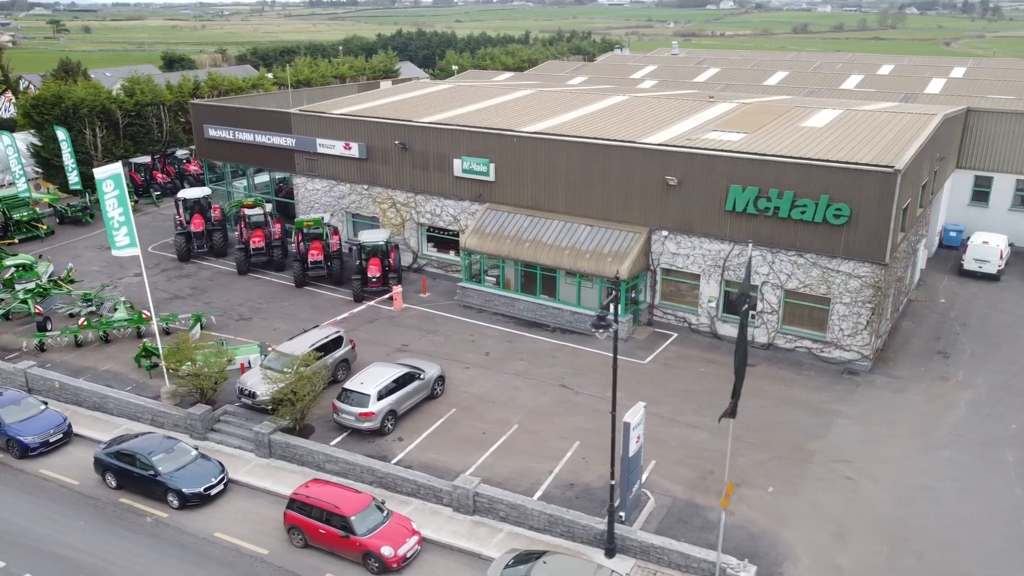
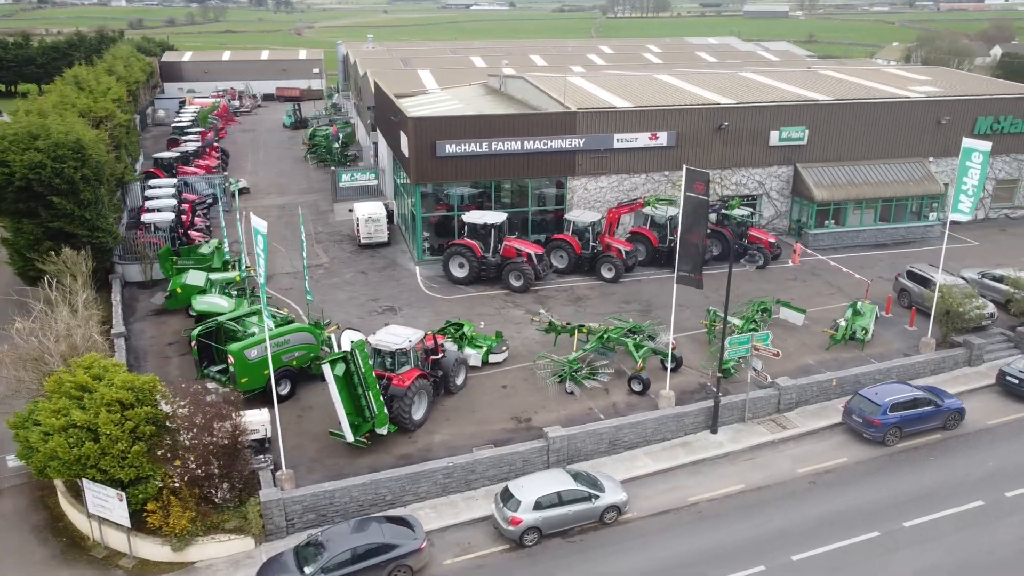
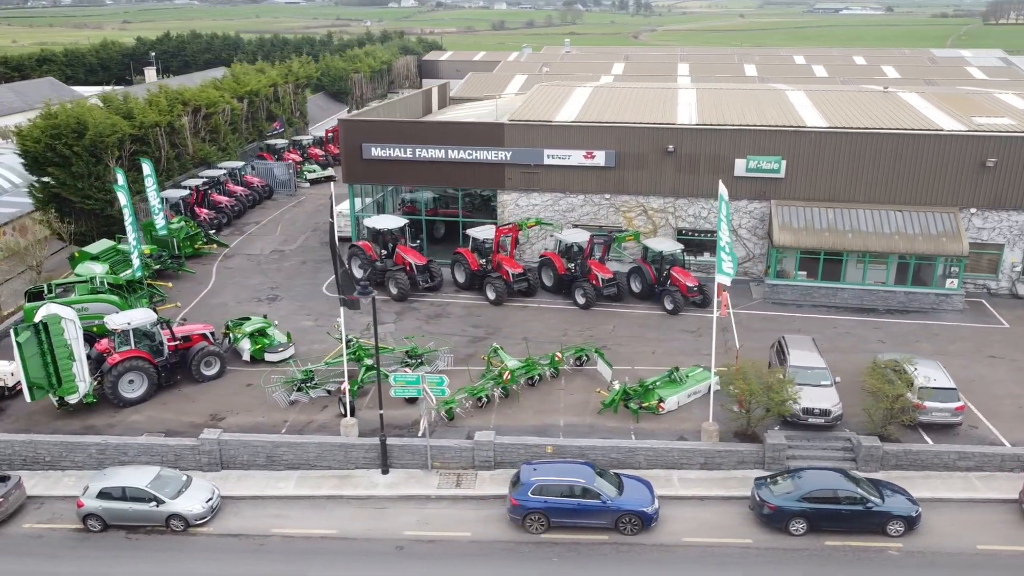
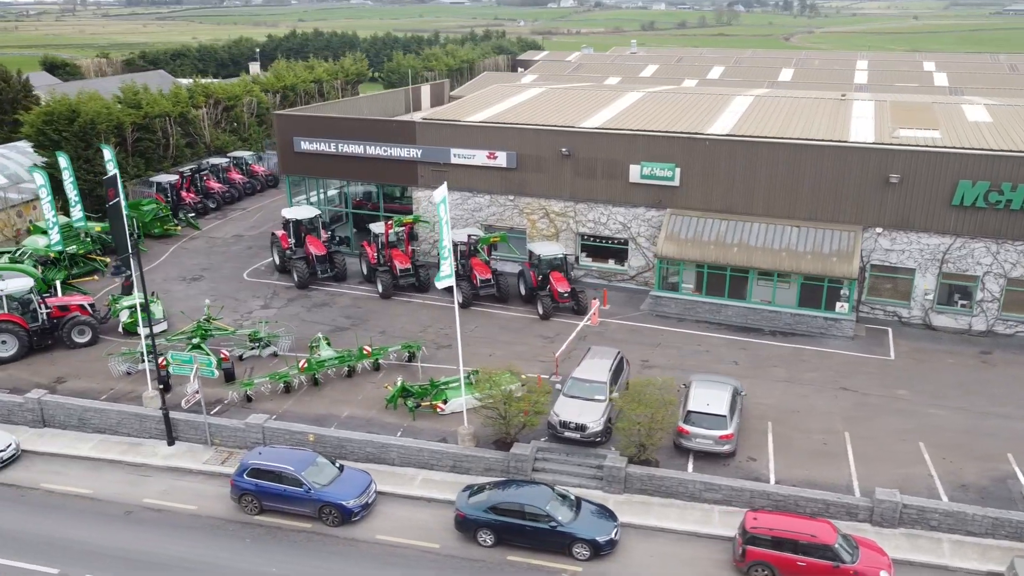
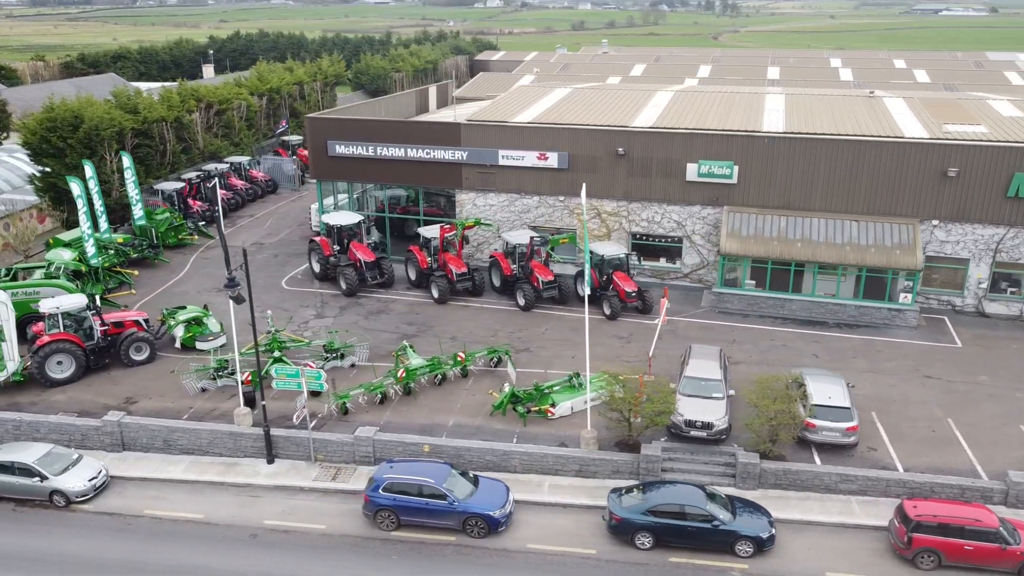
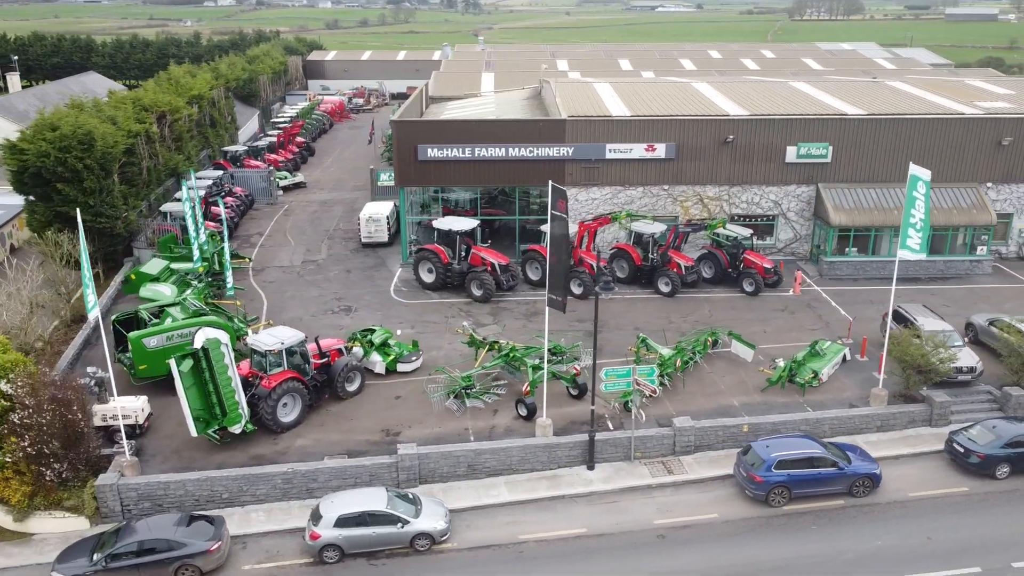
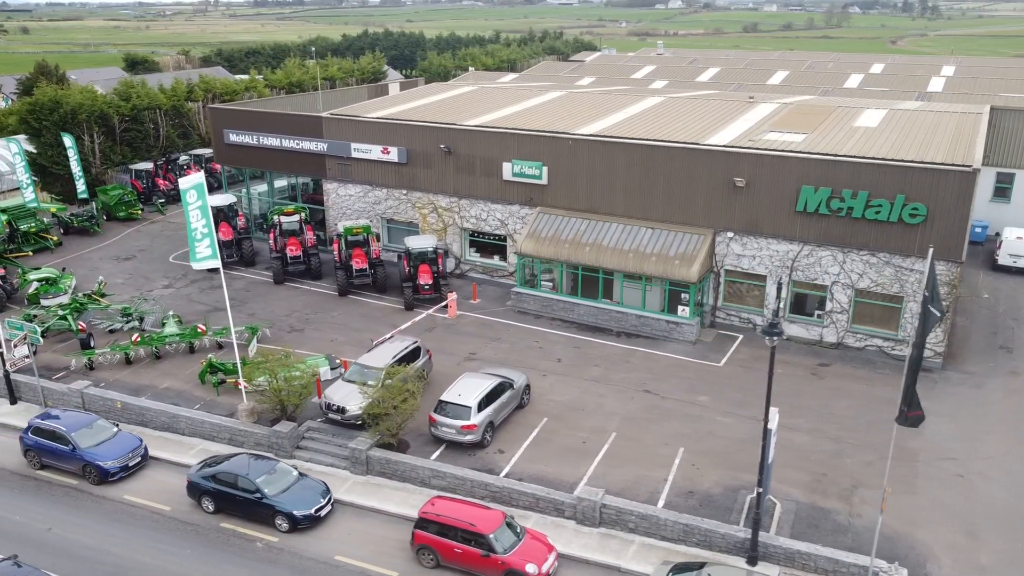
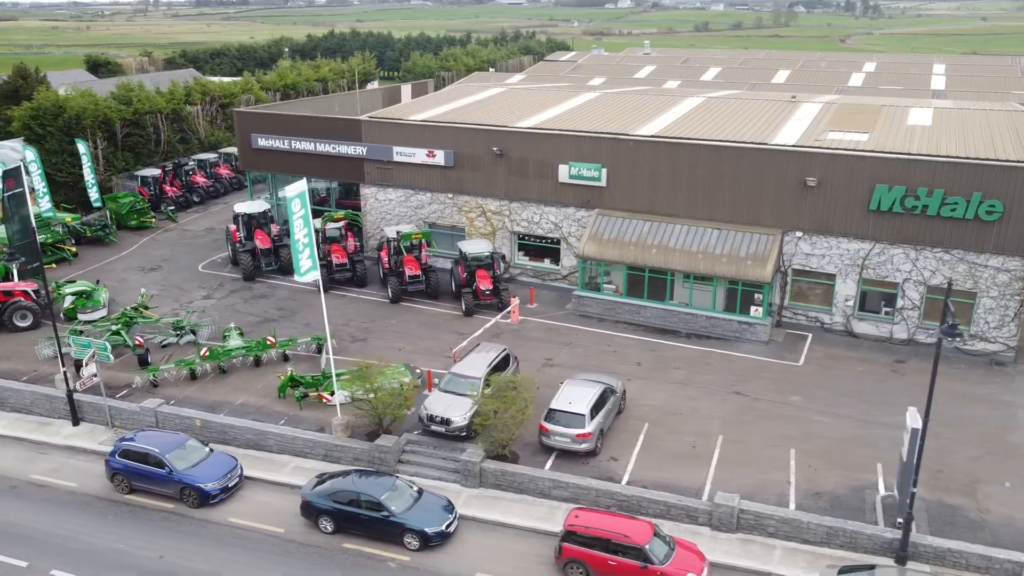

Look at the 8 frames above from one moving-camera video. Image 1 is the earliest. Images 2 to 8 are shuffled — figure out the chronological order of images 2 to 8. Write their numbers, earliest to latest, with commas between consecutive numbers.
7, 8, 4, 5, 3, 6, 2
